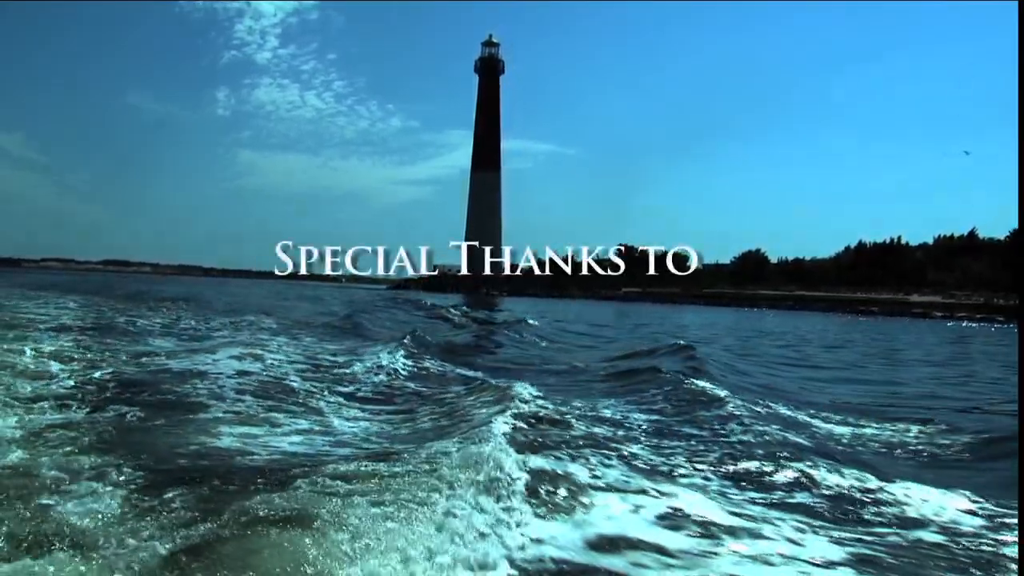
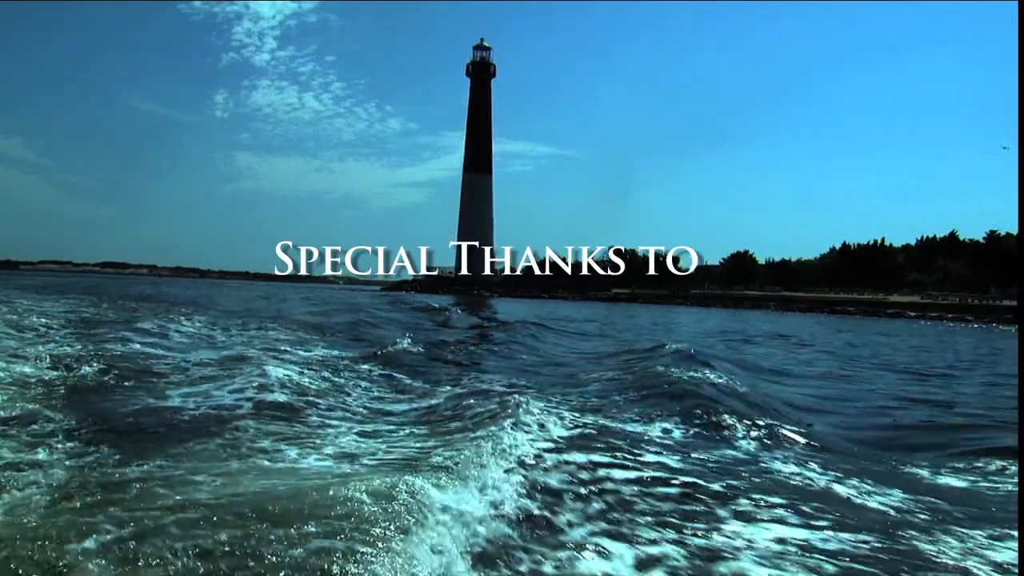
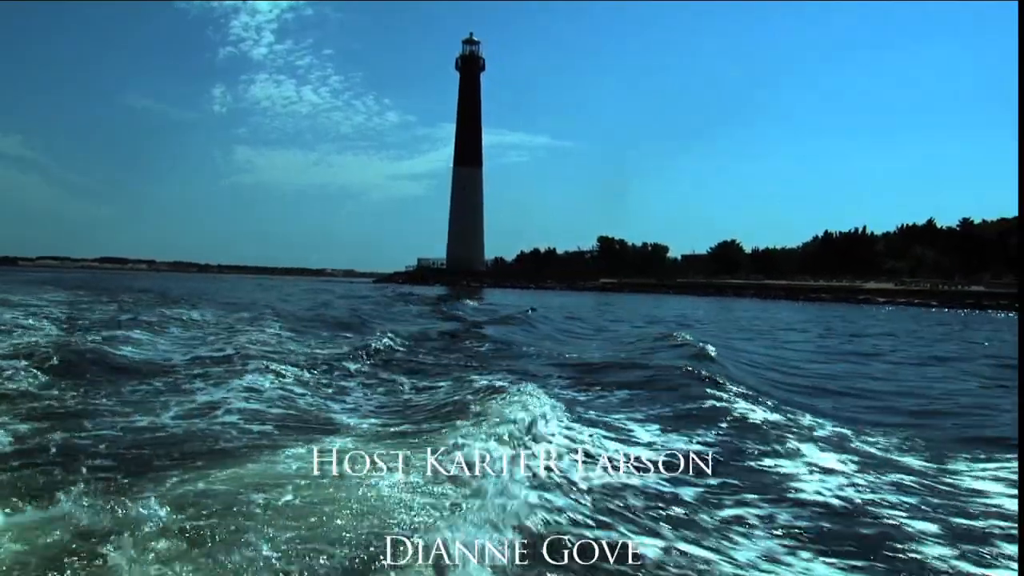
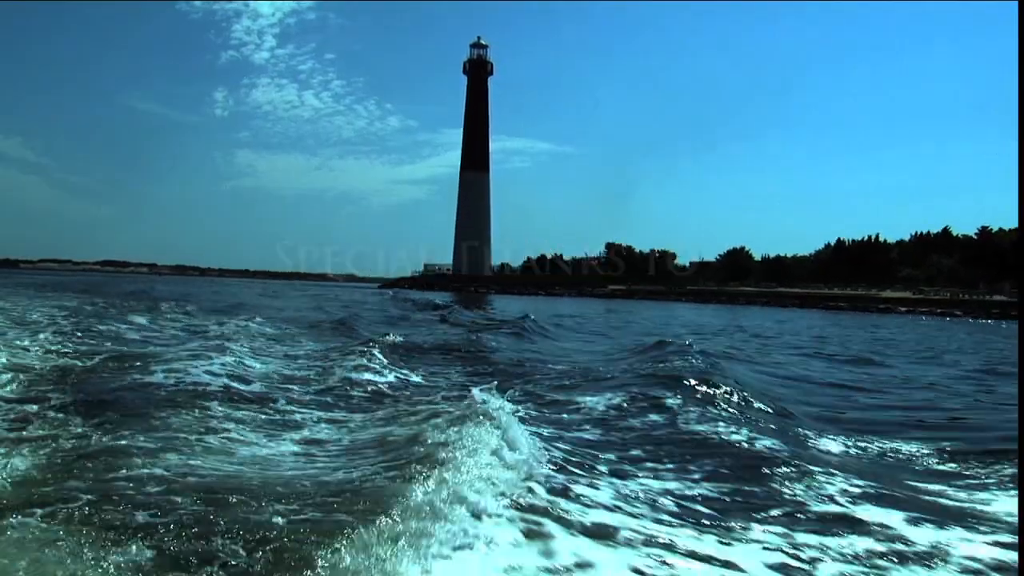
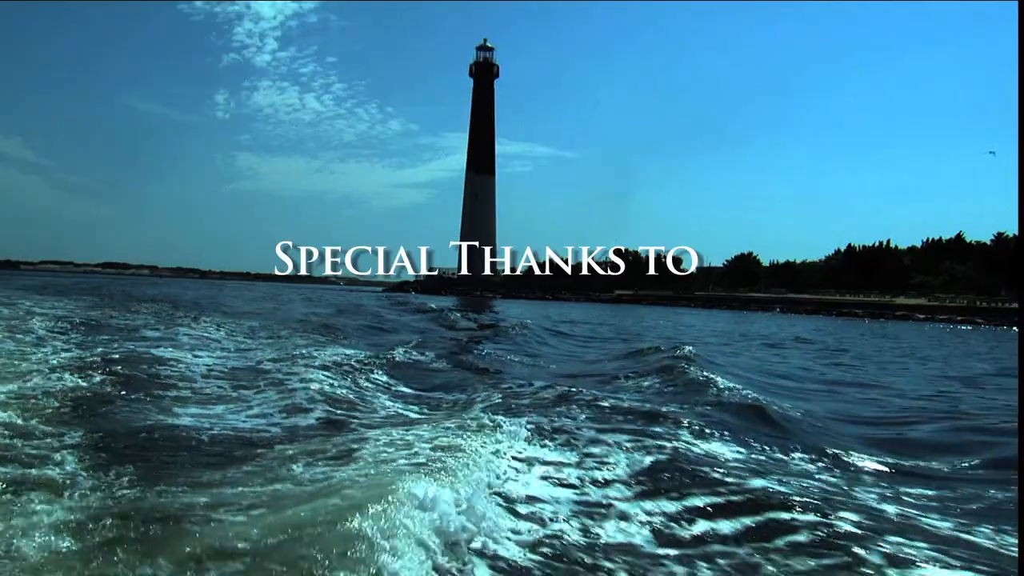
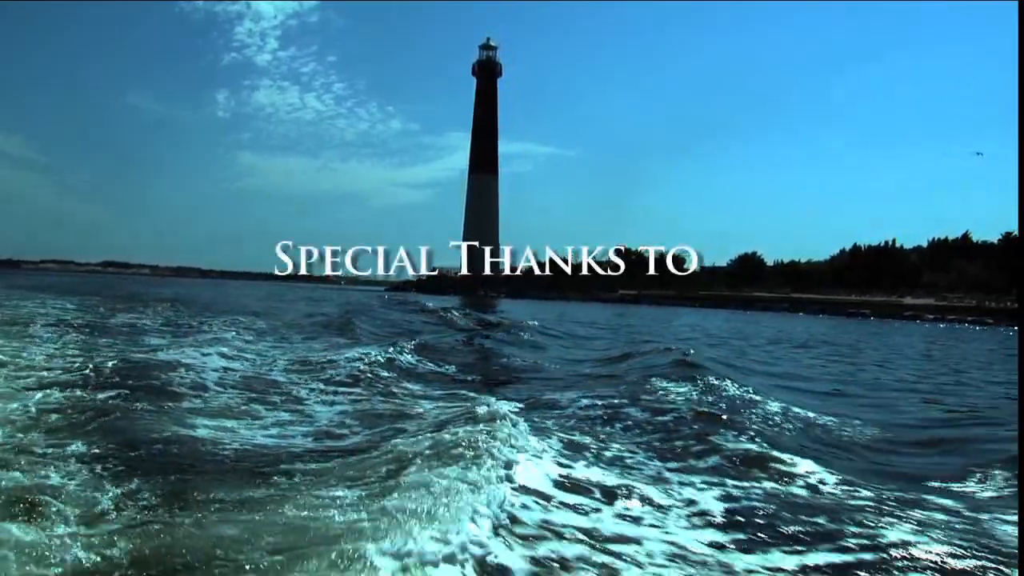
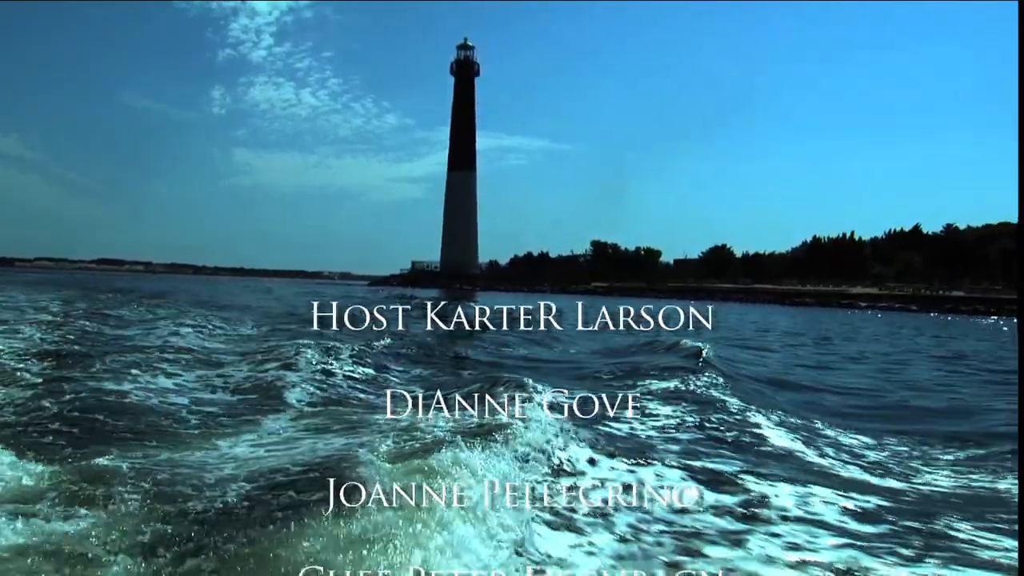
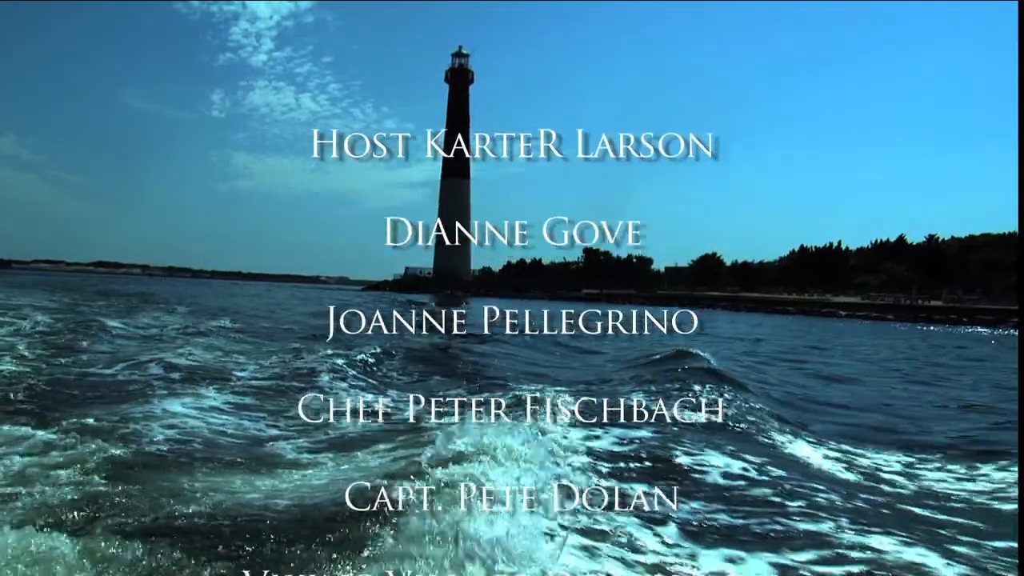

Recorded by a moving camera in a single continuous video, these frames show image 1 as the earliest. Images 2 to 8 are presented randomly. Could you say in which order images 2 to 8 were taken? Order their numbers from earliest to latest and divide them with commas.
6, 5, 2, 4, 3, 7, 8
